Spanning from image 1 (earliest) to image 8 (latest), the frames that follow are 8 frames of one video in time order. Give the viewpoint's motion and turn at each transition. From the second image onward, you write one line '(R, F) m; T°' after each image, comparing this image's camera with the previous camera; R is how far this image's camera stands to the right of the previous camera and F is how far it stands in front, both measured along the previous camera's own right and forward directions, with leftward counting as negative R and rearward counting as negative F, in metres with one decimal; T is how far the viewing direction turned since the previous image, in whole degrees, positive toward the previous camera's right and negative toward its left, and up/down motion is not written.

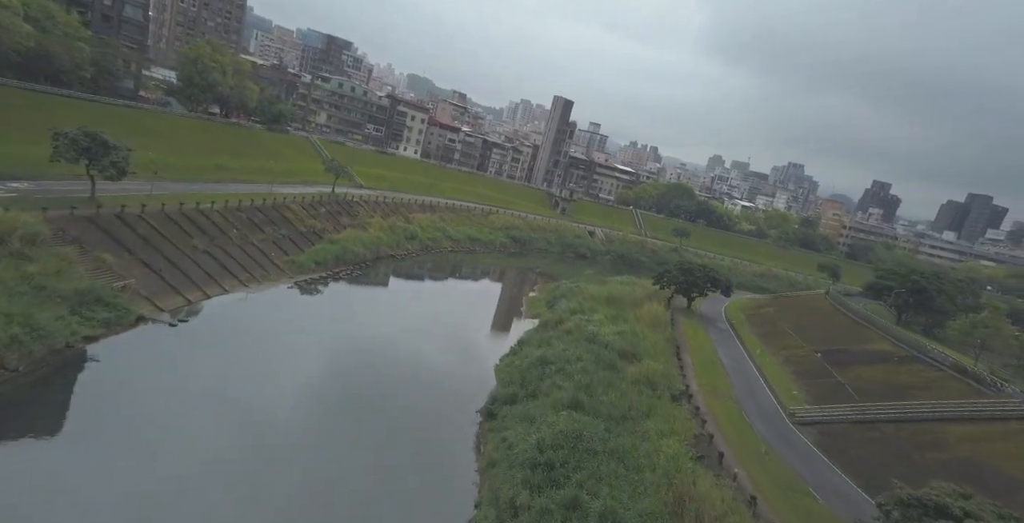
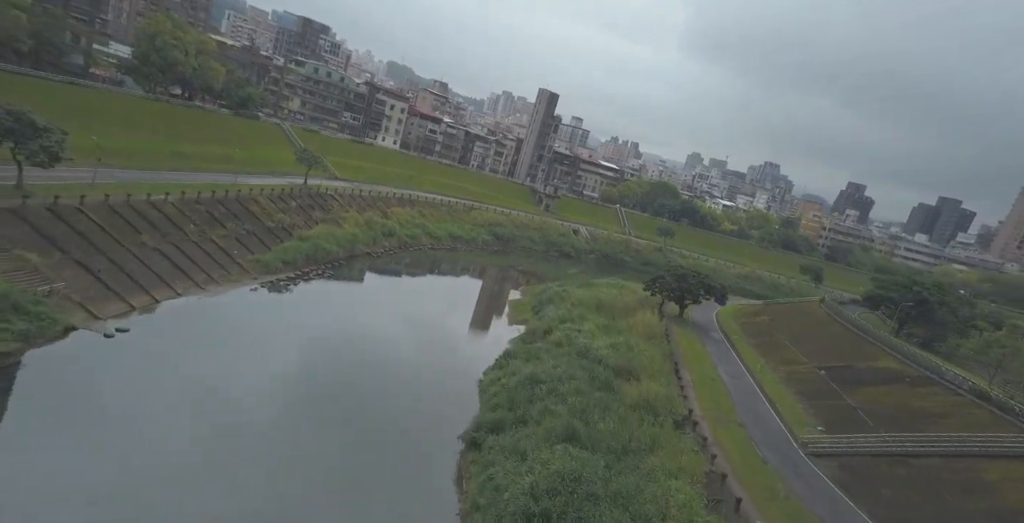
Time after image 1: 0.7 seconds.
(-0.4, +2.2) m; +2°
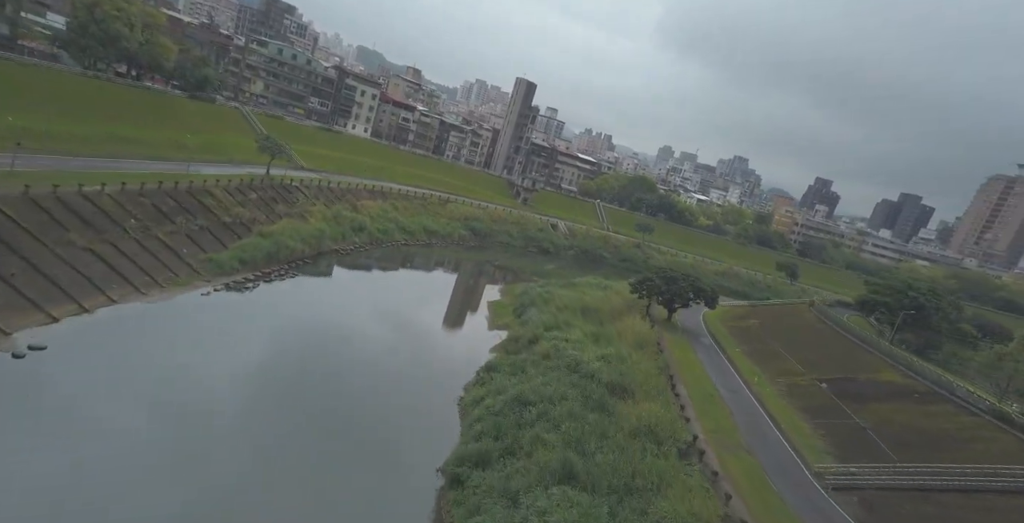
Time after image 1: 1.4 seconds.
(-0.5, +2.2) m; +3°
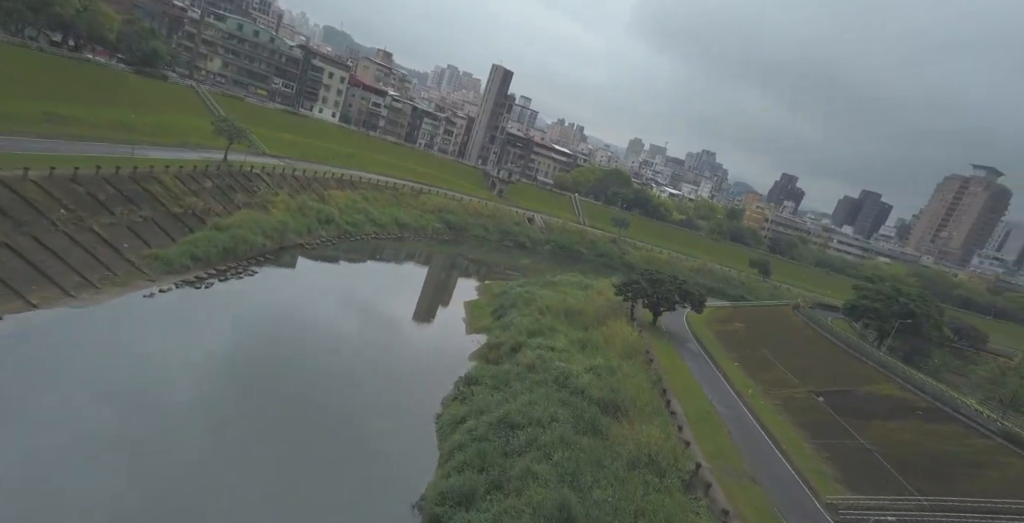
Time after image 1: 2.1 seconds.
(-0.5, +1.9) m; +3°
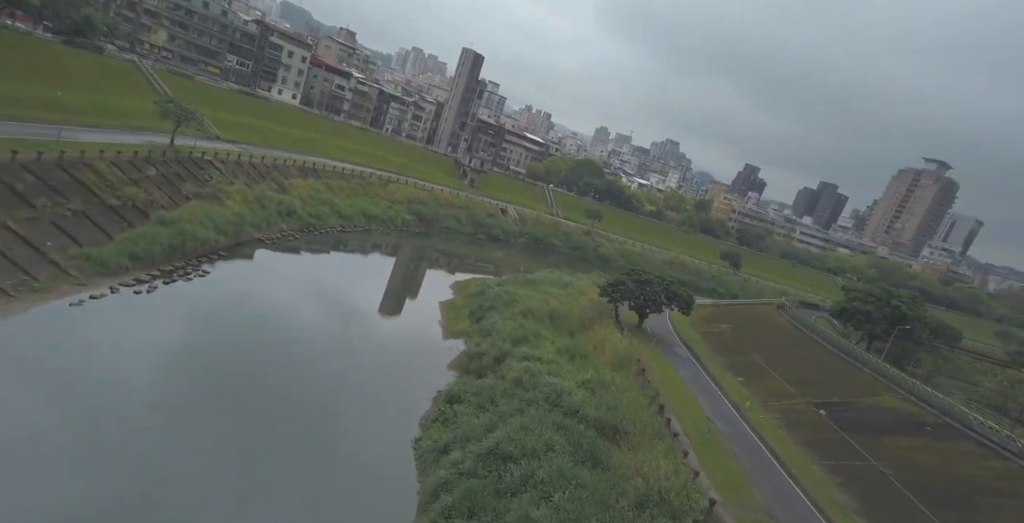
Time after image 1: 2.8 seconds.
(-0.7, +2.1) m; +3°
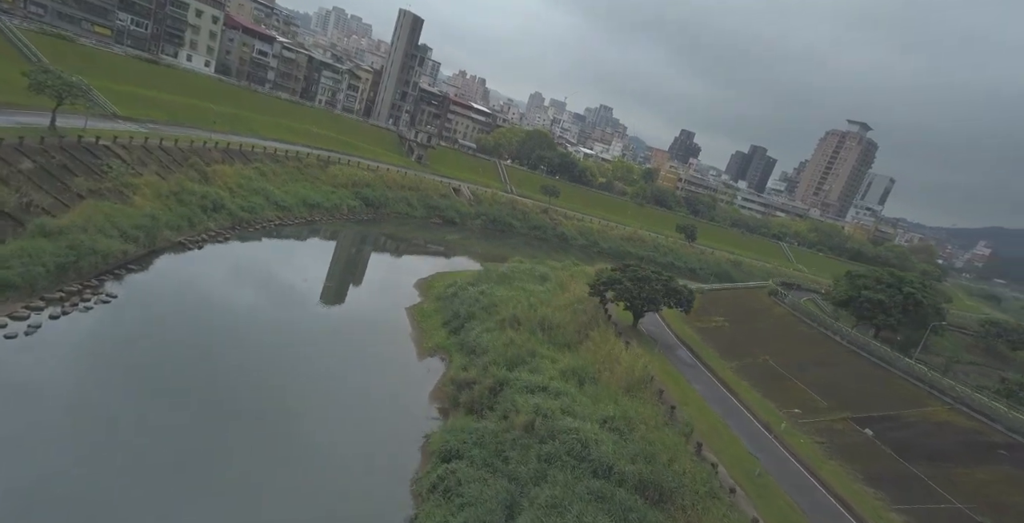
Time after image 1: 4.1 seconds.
(-1.7, +4.1) m; +6°
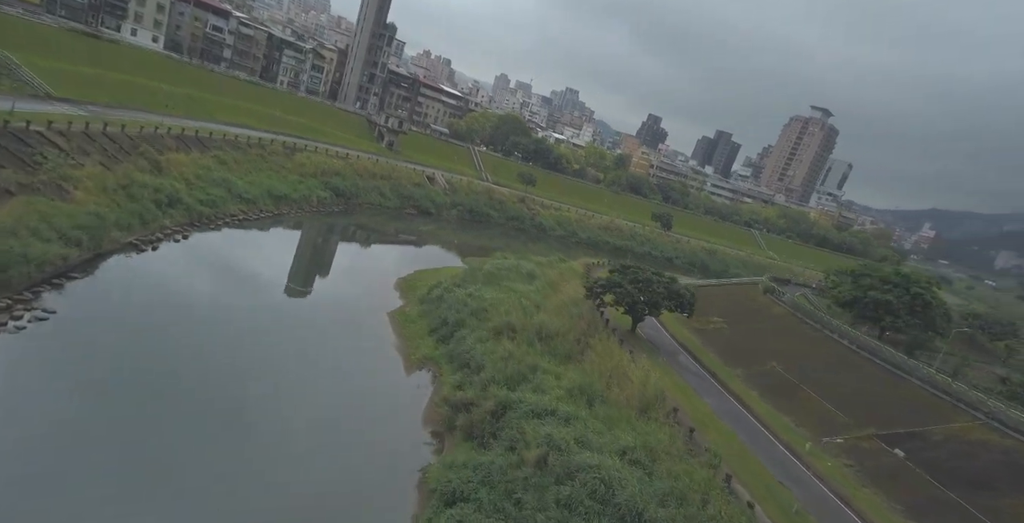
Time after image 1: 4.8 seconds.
(-1.1, +2.0) m; +3°
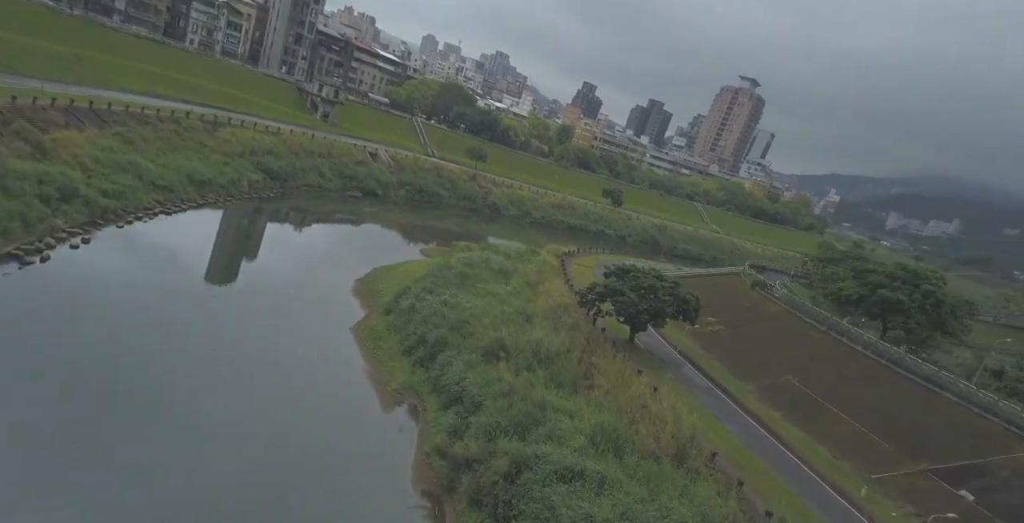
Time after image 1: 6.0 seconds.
(-1.9, +3.6) m; +7°
